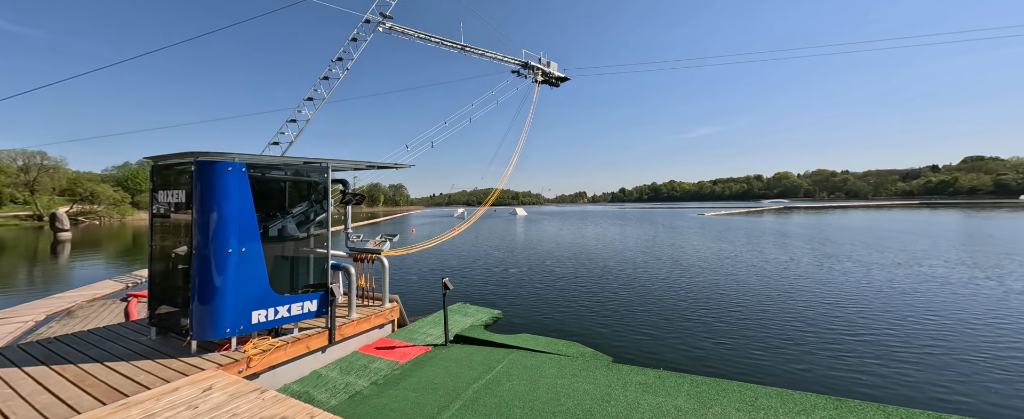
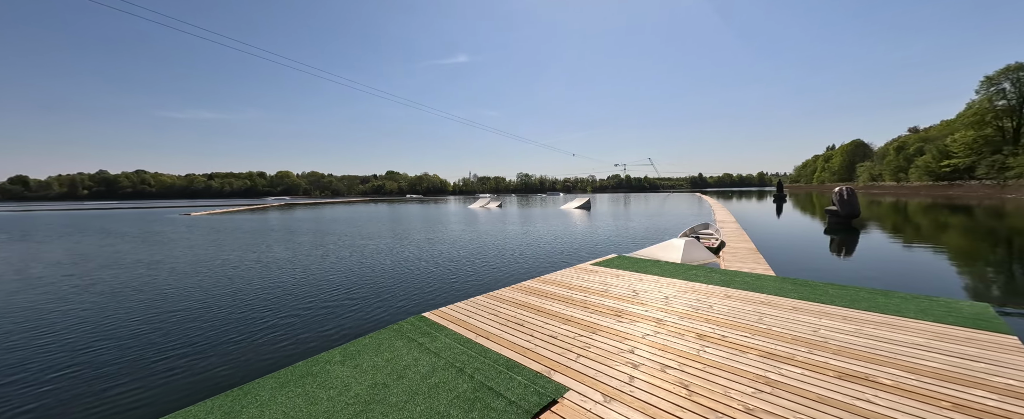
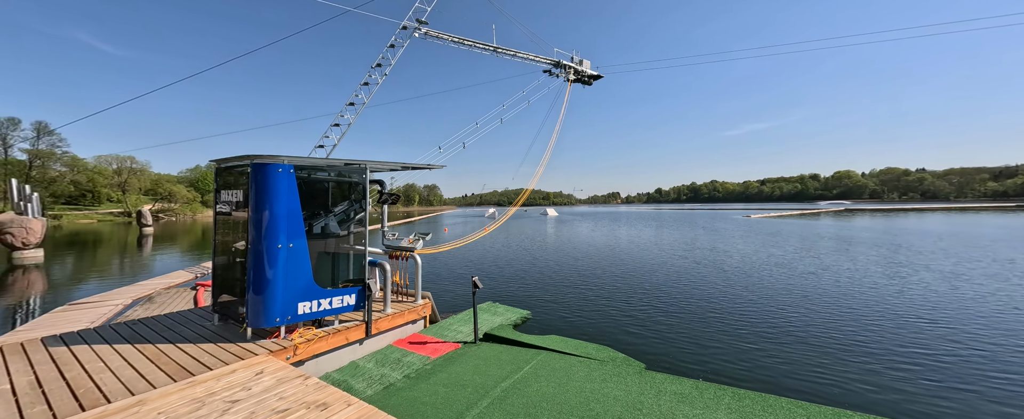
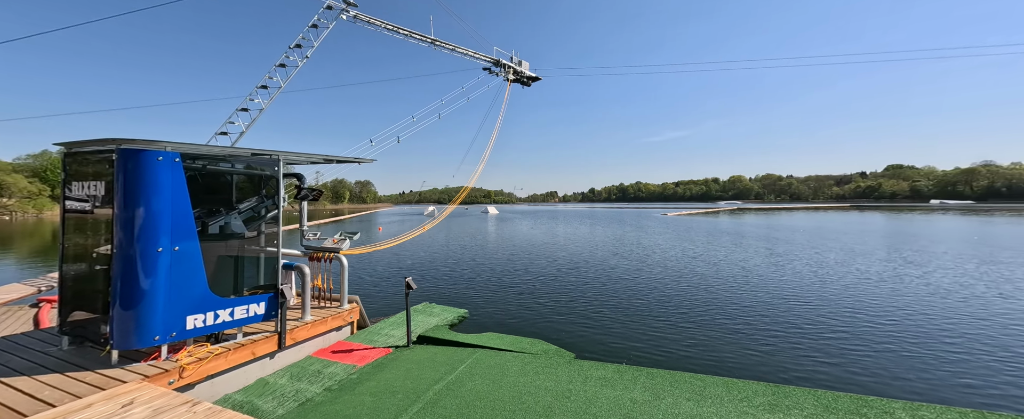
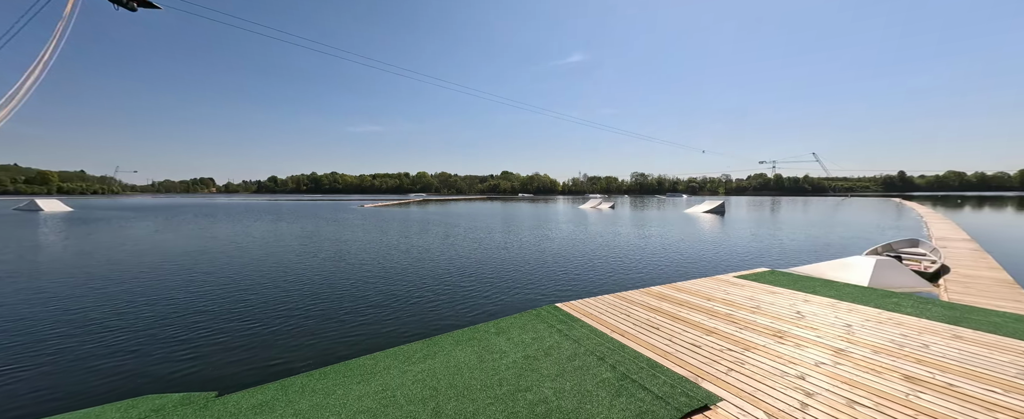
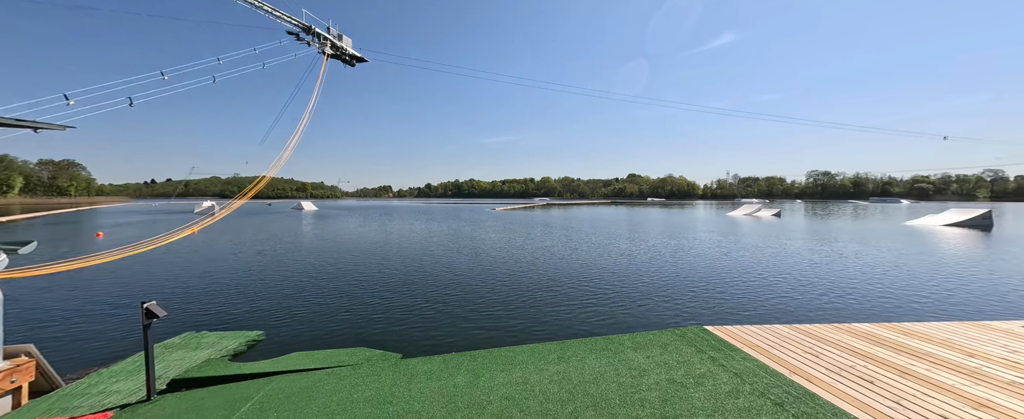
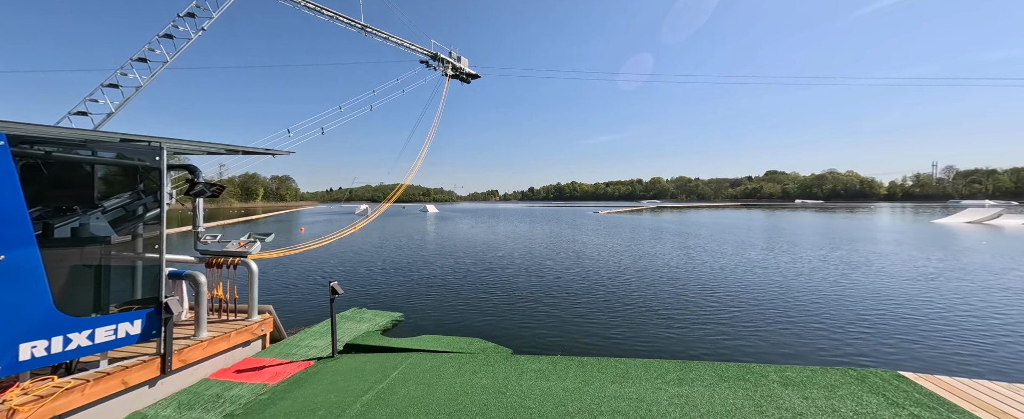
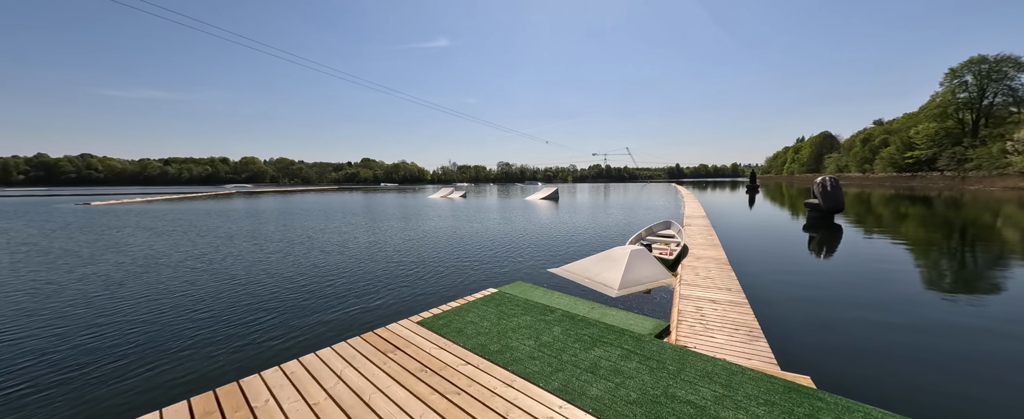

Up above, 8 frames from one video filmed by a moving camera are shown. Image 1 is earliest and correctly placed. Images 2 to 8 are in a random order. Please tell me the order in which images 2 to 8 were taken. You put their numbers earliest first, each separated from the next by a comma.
3, 4, 7, 6, 5, 2, 8
